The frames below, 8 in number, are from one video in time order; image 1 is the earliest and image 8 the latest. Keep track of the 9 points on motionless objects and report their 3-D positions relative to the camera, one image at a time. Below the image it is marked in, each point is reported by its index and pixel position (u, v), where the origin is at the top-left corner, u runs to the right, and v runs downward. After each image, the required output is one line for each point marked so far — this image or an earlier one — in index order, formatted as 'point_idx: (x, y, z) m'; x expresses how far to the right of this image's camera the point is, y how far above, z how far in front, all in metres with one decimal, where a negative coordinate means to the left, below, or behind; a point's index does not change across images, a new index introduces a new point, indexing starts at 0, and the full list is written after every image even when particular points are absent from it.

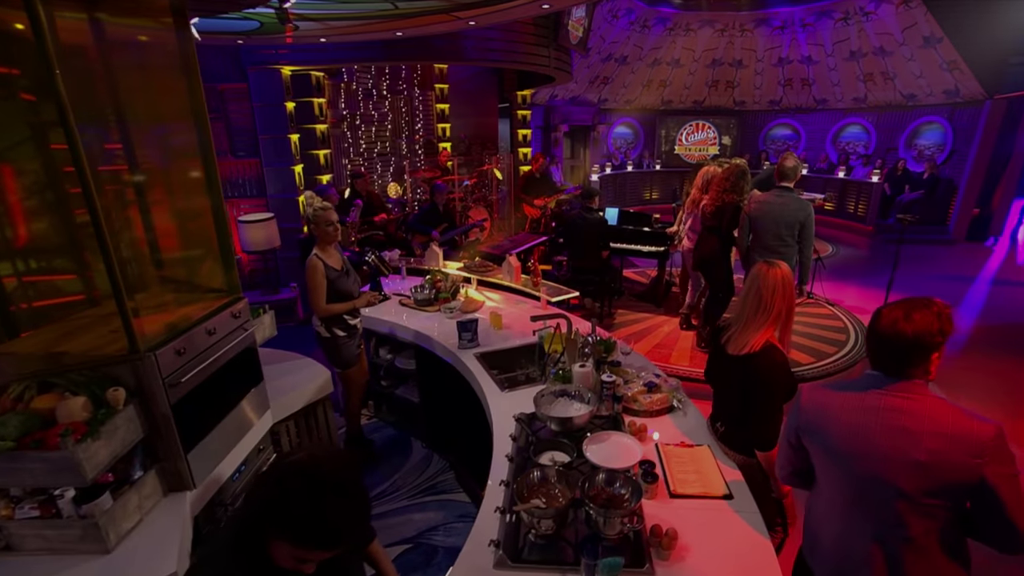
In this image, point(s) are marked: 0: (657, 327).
0: (+1.9, -0.5, +6.9) m
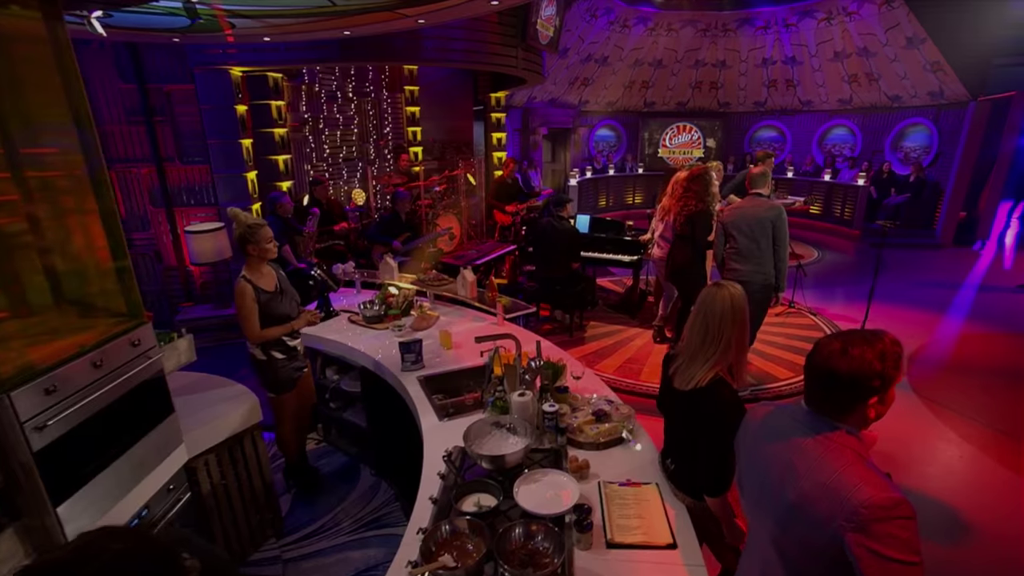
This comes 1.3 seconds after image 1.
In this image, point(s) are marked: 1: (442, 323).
0: (+1.5, -0.7, +6.6) m
1: (-0.7, -0.3, +4.9) m
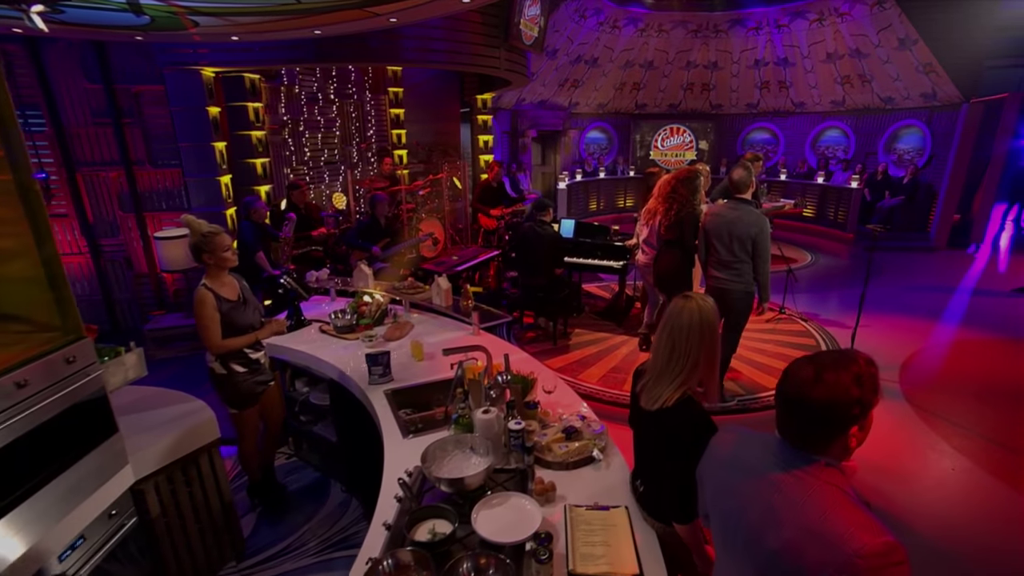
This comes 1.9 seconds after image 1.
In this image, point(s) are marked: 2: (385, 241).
0: (+1.3, -0.7, +6.5) m
1: (-0.9, -0.4, +4.8) m
2: (-1.6, +0.6, +6.7) m
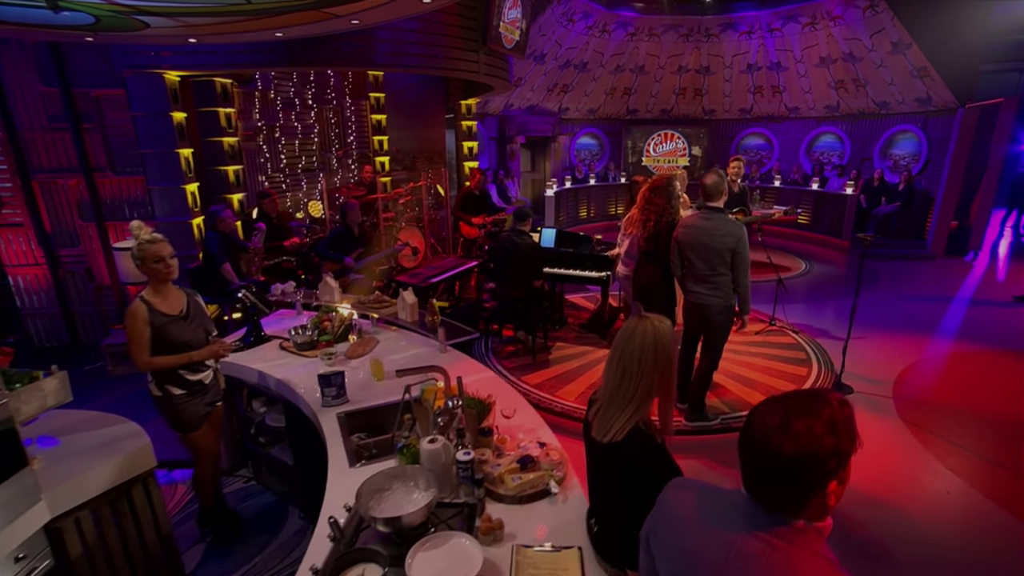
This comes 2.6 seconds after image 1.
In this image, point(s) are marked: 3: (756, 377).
0: (+1.0, -0.9, +6.2) m
1: (-1.1, -0.5, +4.5) m
2: (-1.9, +0.4, +6.5) m
3: (+2.8, -1.1, +6.1) m
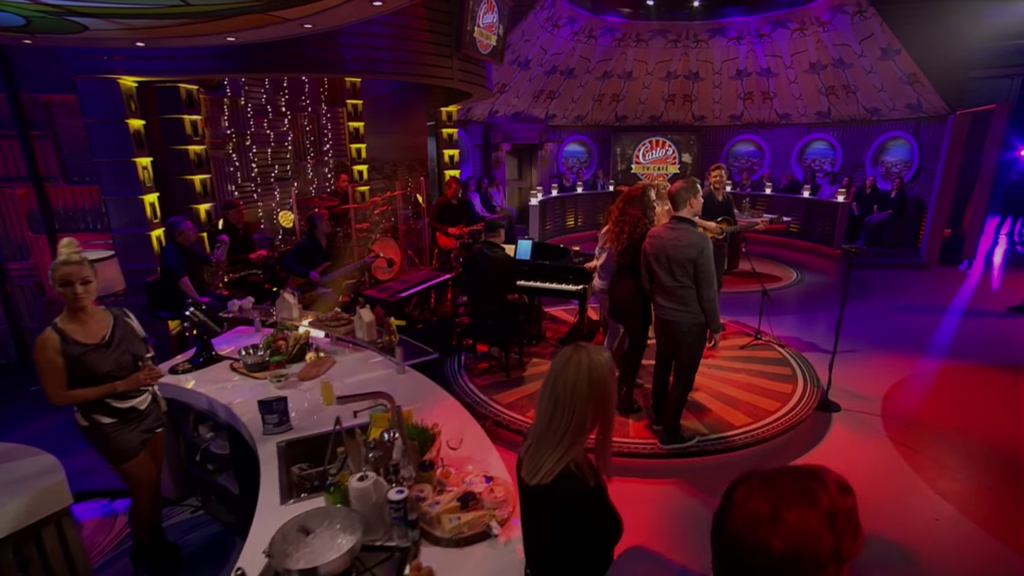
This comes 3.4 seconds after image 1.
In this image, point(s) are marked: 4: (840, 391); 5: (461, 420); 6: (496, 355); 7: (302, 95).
0: (+0.7, -1.0, +6.0) m
1: (-1.5, -0.7, +4.3) m
2: (-2.2, +0.3, +6.2) m
3: (+2.5, -1.2, +5.9) m
4: (+3.9, -1.2, +6.3) m
5: (-0.3, -0.9, +3.6) m
6: (-0.2, -0.8, +6.4) m
7: (-3.2, +3.0, +8.1) m
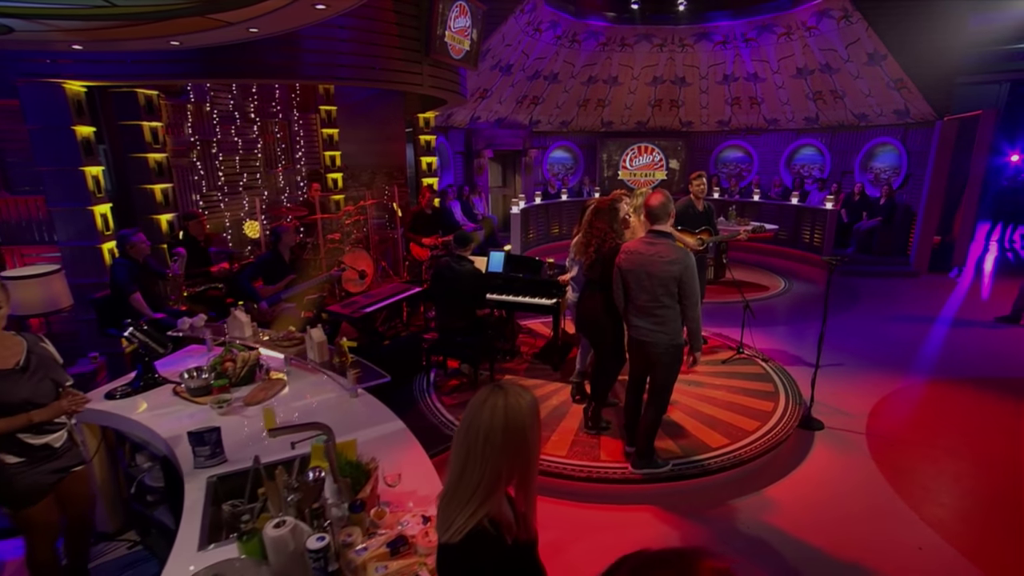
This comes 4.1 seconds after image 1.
0: (+0.4, -1.2, +5.8) m
1: (-1.8, -0.8, +4.0) m
2: (-2.5, +0.1, +6.0) m
3: (+2.2, -1.4, +5.7) m
4: (+3.6, -1.4, +6.0) m
5: (-0.7, -1.0, +3.4) m
6: (-0.5, -1.0, +6.2) m
7: (-3.6, +2.8, +7.8) m
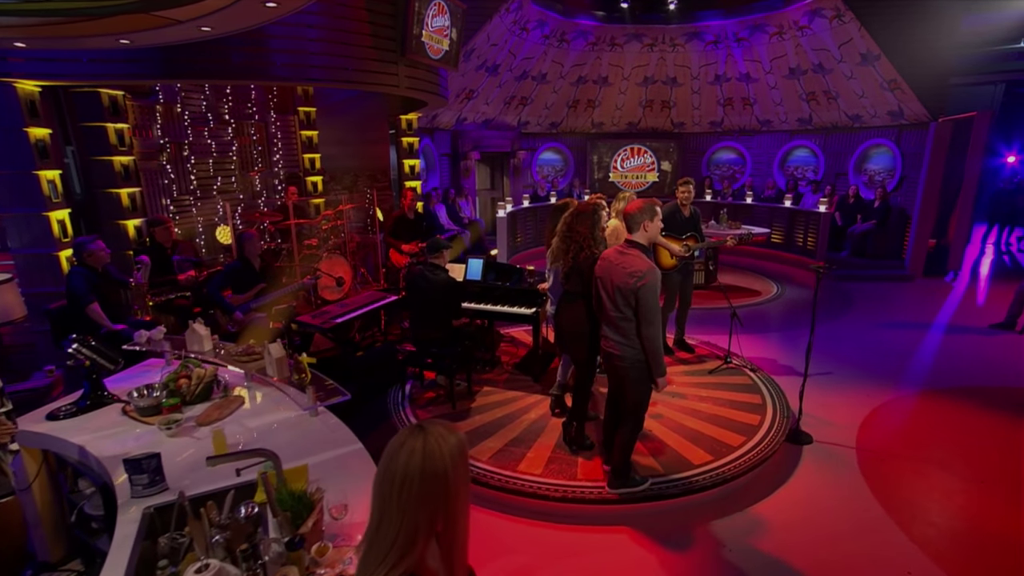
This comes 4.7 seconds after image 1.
0: (+0.1, -1.3, +5.5) m
1: (-2.0, -0.9, +3.8) m
2: (-2.8, 0.0, +5.8) m
3: (+2.0, -1.5, +5.5) m
4: (+3.3, -1.5, +5.8) m
5: (-0.9, -1.1, +3.2) m
6: (-0.8, -1.1, +5.9) m
7: (-3.8, +2.7, +7.6) m
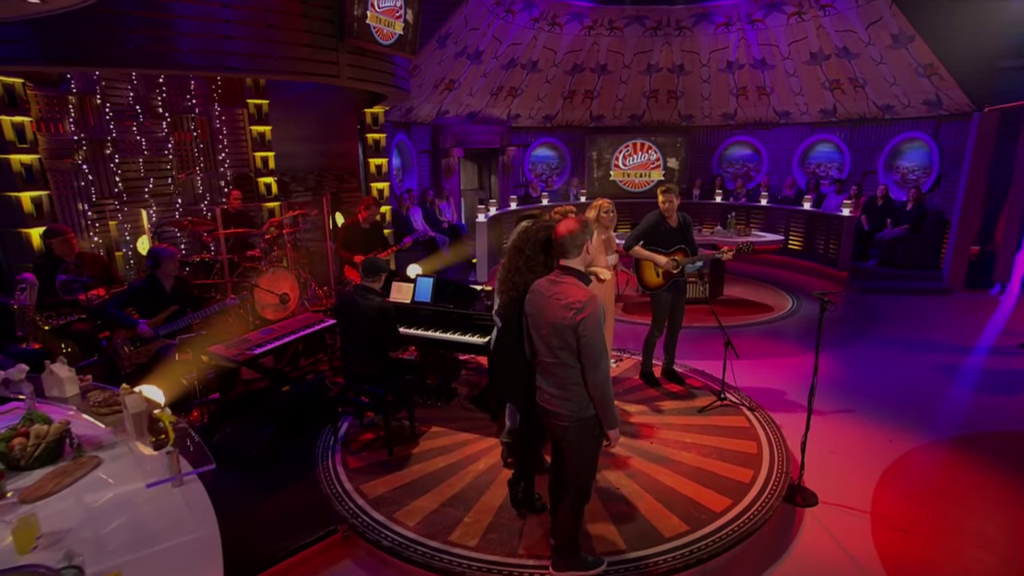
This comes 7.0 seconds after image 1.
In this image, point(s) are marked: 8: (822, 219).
0: (-0.4, -1.5, +4.7) m
1: (-2.6, -1.2, +3.0) m
2: (-3.2, -0.2, +5.0) m
3: (+1.5, -1.7, +4.5) m
4: (+2.8, -1.7, +4.8) m
5: (-1.5, -1.4, +2.4) m
6: (-1.2, -1.3, +5.1) m
7: (-4.2, +2.5, +6.9) m
8: (+6.3, +1.4, +10.5) m
